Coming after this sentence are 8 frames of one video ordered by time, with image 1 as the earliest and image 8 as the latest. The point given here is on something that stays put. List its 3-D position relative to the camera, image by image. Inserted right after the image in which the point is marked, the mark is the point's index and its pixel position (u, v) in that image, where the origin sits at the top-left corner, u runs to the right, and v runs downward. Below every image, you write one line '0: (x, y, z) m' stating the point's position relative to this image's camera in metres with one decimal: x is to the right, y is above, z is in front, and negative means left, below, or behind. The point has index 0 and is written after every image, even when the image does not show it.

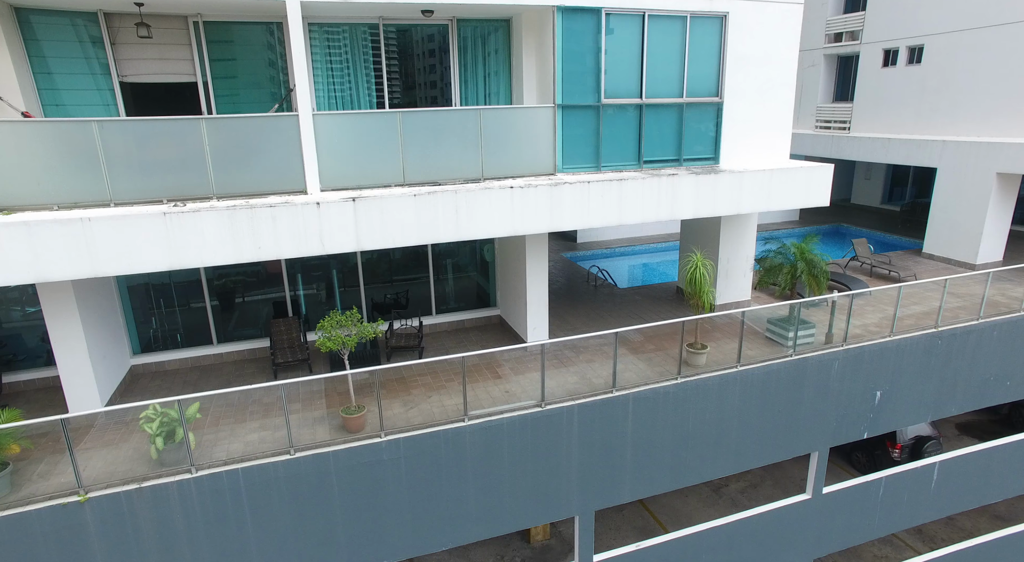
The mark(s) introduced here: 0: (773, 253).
0: (+4.5, +0.5, +11.4) m
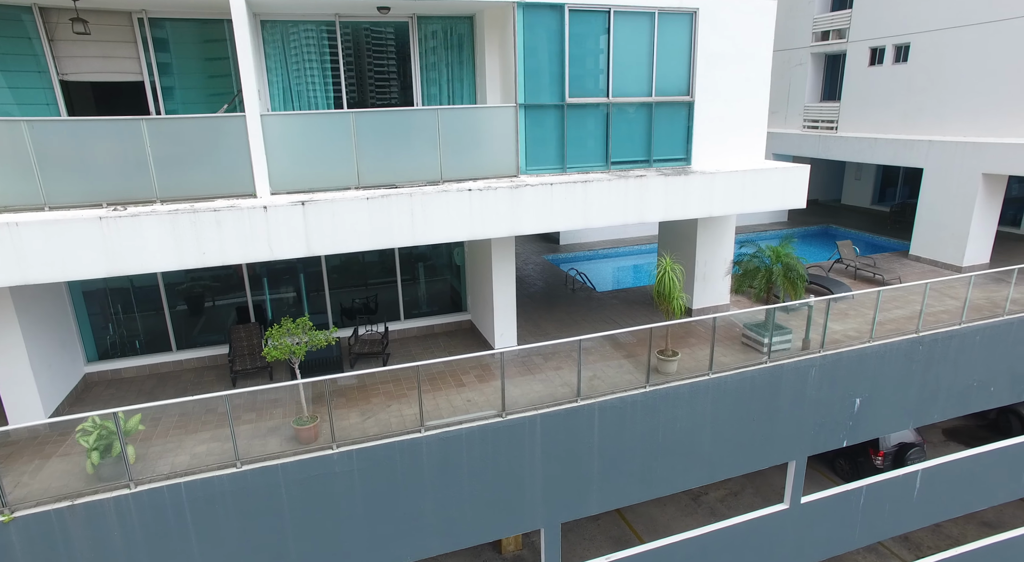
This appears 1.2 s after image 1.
0: (+4.0, +0.4, +11.1) m
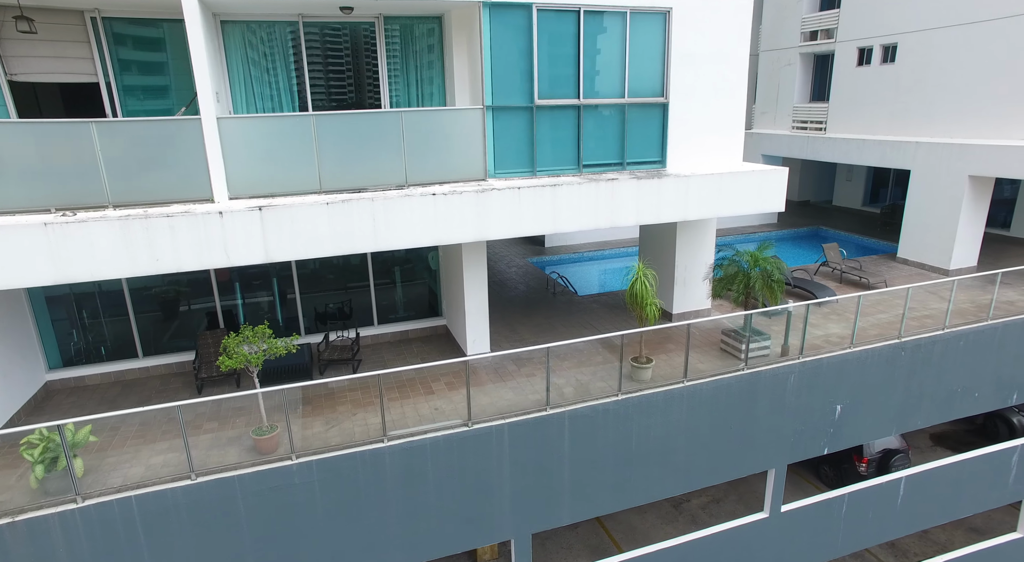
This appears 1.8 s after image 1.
0: (+3.6, +0.3, +10.9) m
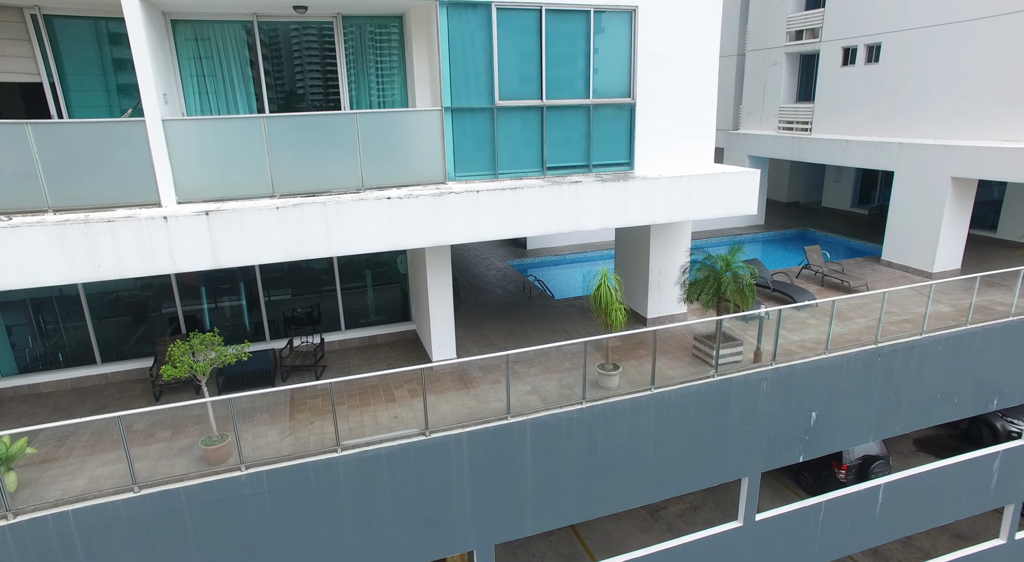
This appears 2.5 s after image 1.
0: (+3.0, +0.2, +10.6) m
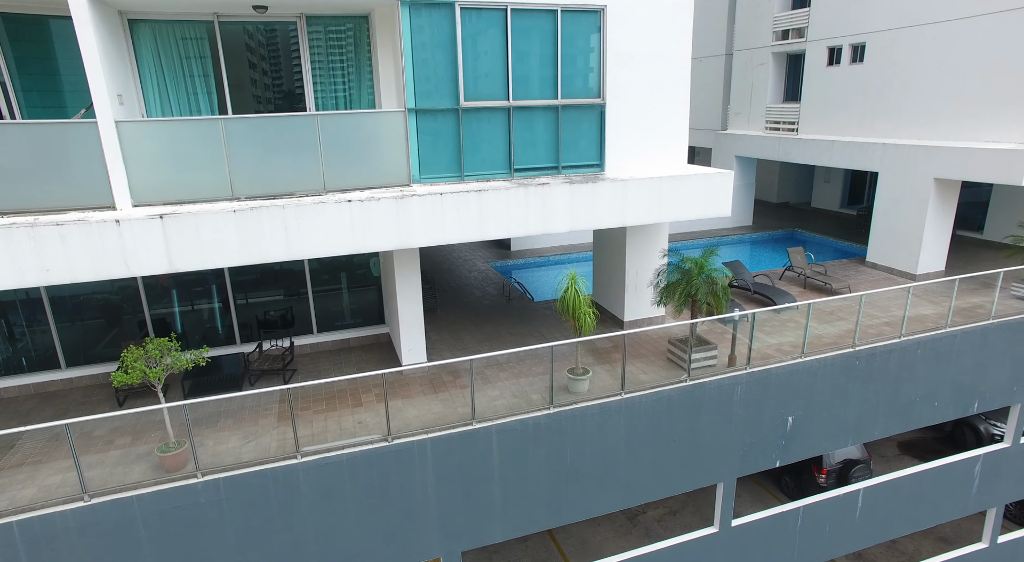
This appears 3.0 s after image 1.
0: (+2.6, +0.2, +10.5) m
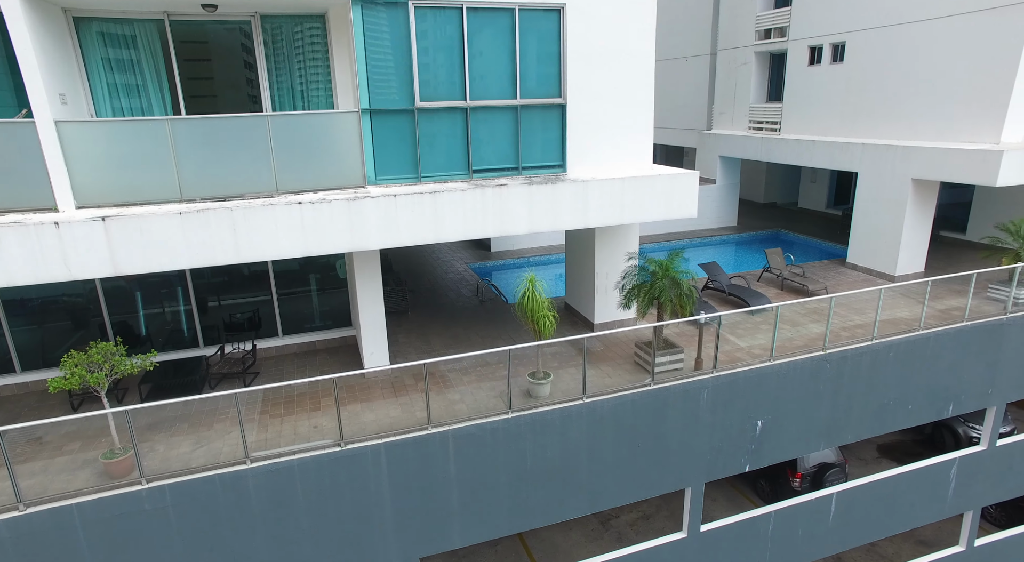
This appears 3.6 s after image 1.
0: (+2.0, +0.2, +10.4) m
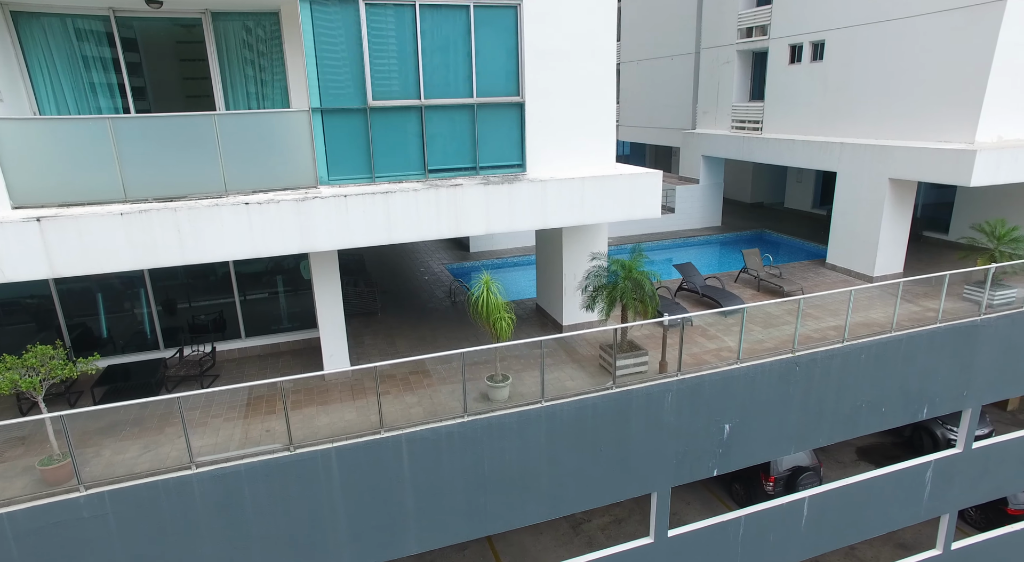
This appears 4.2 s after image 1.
0: (+1.5, +0.1, +10.2) m
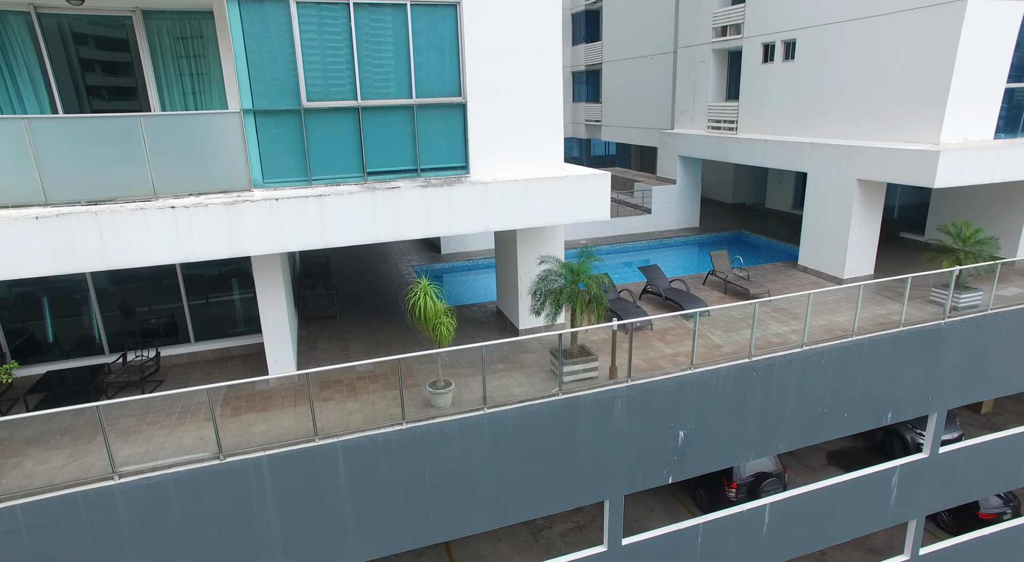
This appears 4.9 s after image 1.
0: (+0.7, +0.1, +10.0) m
